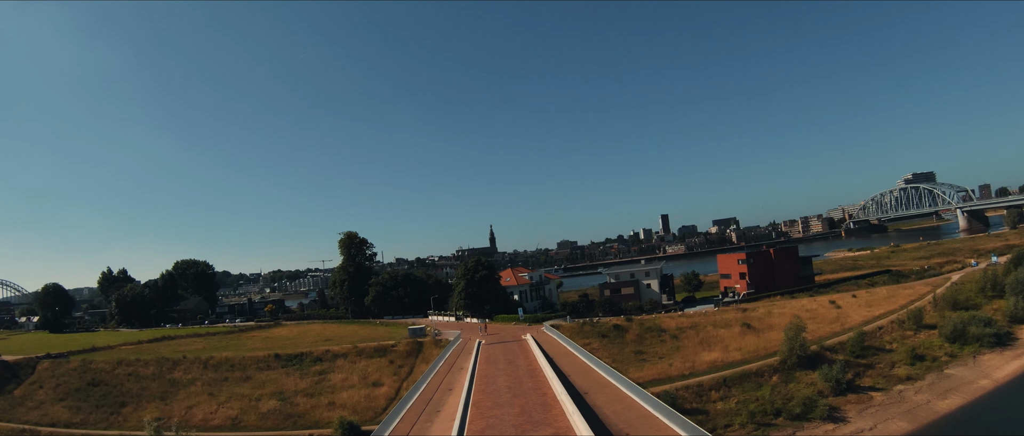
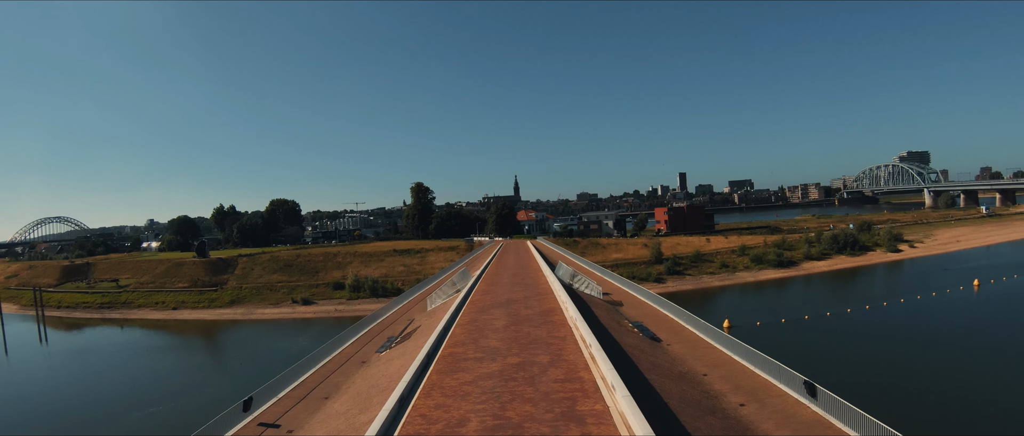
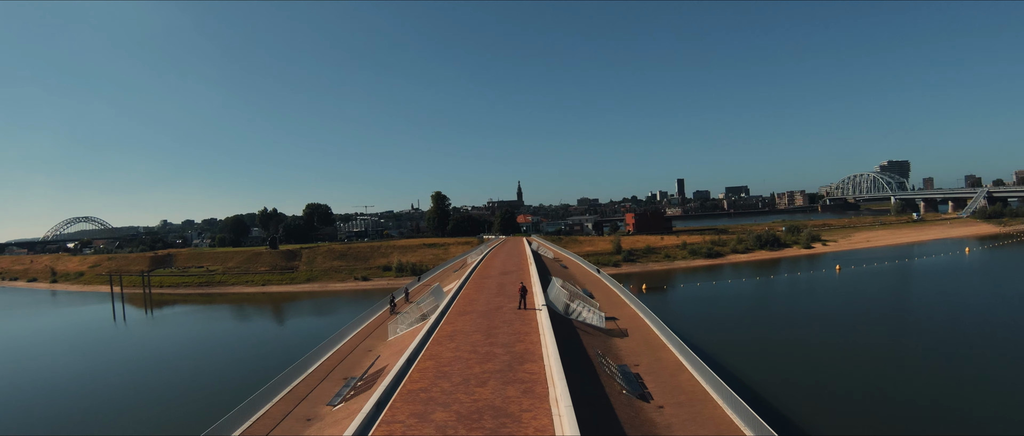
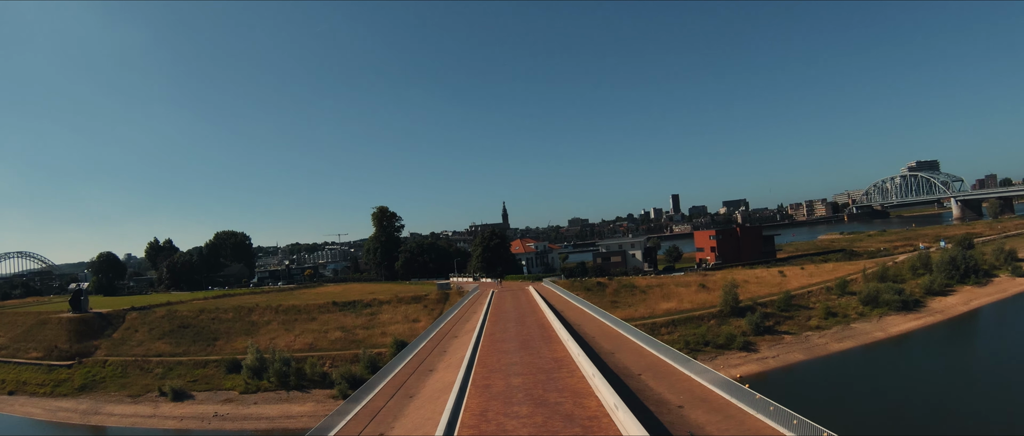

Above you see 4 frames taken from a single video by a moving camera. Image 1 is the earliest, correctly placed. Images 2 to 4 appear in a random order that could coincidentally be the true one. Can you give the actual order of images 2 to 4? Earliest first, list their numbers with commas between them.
4, 2, 3
